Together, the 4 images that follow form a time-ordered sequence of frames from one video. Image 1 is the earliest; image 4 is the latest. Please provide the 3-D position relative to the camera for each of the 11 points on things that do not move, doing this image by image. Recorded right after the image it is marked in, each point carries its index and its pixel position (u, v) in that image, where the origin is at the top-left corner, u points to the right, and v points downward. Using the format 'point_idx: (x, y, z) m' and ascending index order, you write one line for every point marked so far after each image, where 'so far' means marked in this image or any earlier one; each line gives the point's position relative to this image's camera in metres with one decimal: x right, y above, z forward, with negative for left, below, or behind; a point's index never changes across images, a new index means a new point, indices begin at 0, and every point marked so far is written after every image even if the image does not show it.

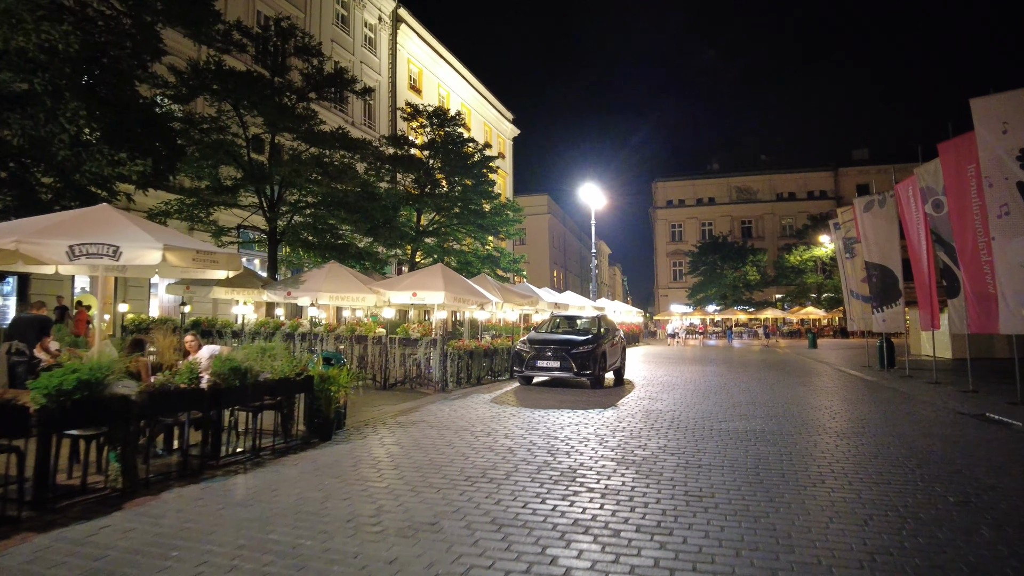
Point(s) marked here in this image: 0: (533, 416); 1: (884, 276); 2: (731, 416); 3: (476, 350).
0: (+0.3, -2.0, +9.1) m
1: (+10.9, +0.3, +17.5) m
2: (+3.4, -2.0, +9.3) m
3: (-0.8, -1.4, +12.9) m
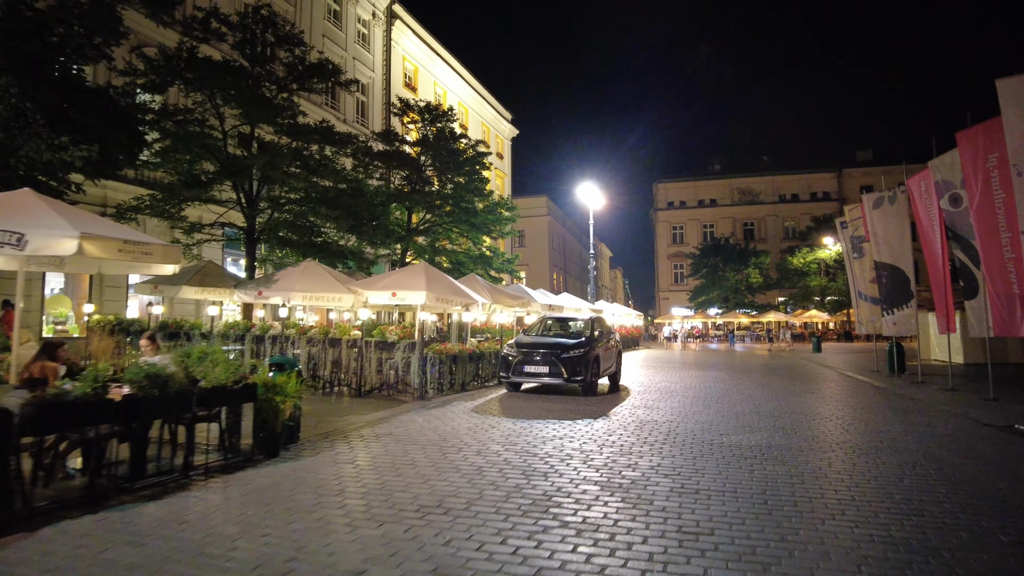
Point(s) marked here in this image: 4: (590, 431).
0: (0.0, -1.9, +8.2) m
1: (+10.6, +0.3, +16.6) m
2: (+3.1, -2.0, +8.4) m
3: (-1.1, -1.3, +12.1) m
4: (+1.0, -1.9, +8.0) m
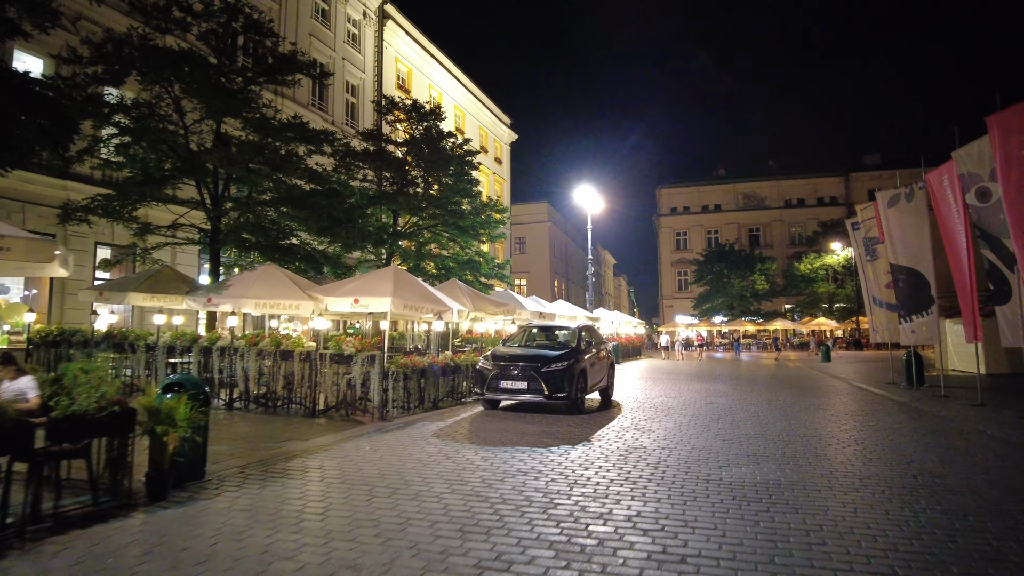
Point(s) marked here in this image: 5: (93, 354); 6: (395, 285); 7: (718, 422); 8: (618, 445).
0: (-0.5, -2.0, +6.9) m
1: (+10.2, +0.2, +15.2) m
2: (+2.7, -2.0, +7.1) m
3: (-1.5, -1.5, +10.8) m
4: (+0.6, -2.0, +6.8) m
5: (-8.3, -1.3, +11.8) m
6: (-2.2, +0.1, +11.1) m
7: (+3.4, -2.2, +9.8) m
8: (+1.4, -2.1, +7.8) m
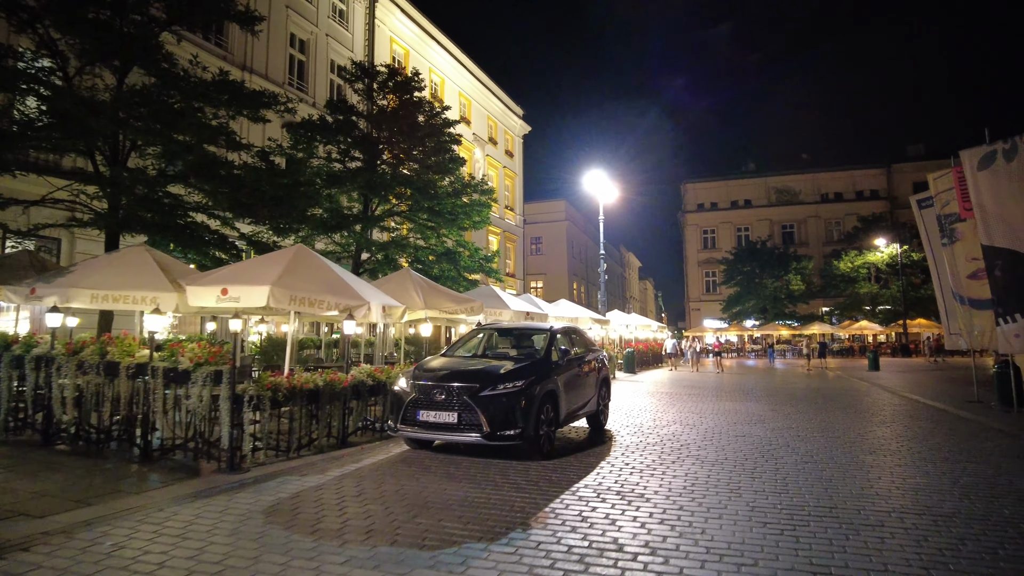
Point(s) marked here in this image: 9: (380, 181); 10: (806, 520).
0: (-1.4, -1.7, +3.6) m
1: (+9.6, +0.4, +11.4) m
2: (+1.7, -1.8, +3.6) m
3: (-2.3, -1.3, +7.5) m
4: (-0.4, -1.7, +3.3) m
5: (-9.0, -1.1, +8.8) m
6: (-3.0, +0.2, +7.8) m
7: (+2.5, -2.0, +6.3) m
8: (+0.4, -1.8, +4.3) m
9: (-3.7, +3.1, +17.1) m
10: (+2.4, -1.9, +4.9) m
